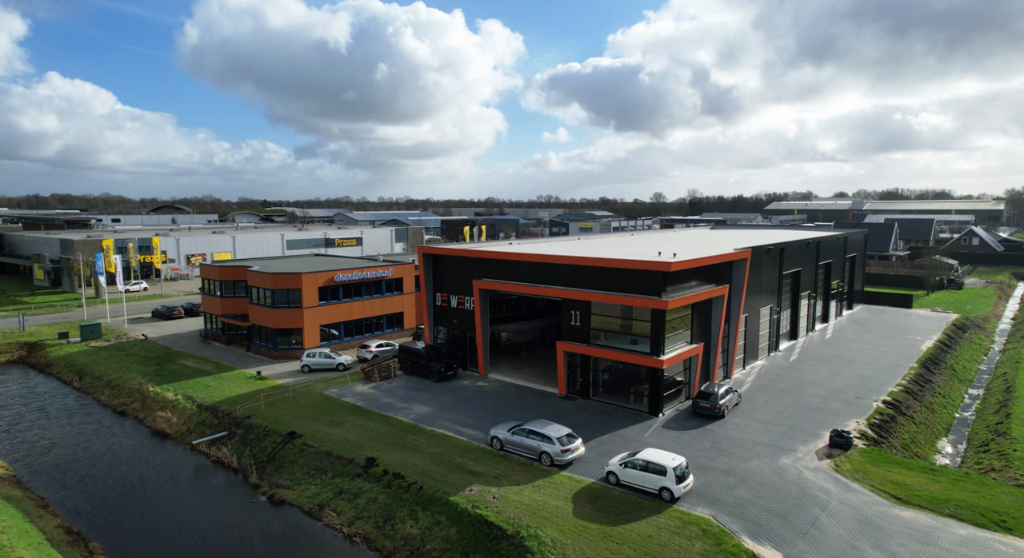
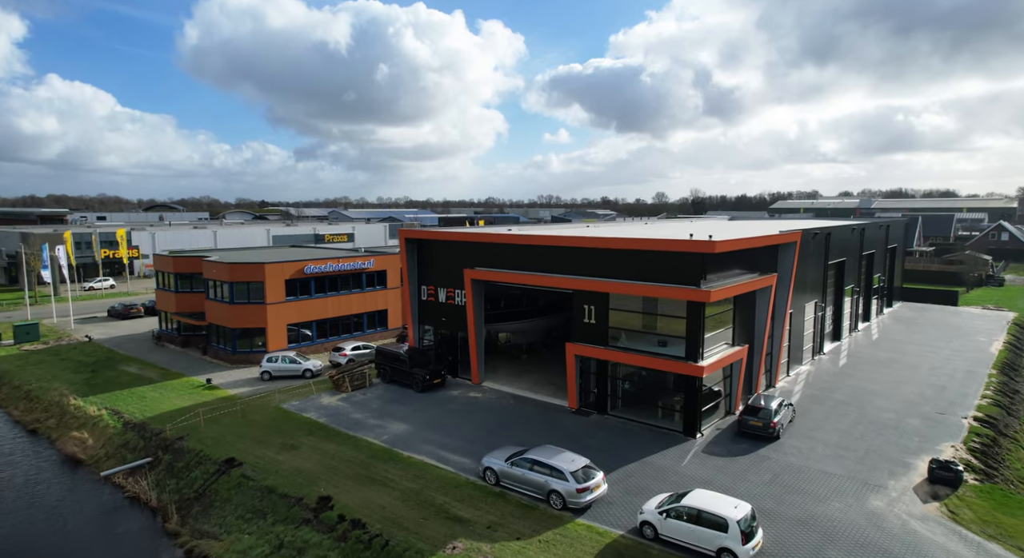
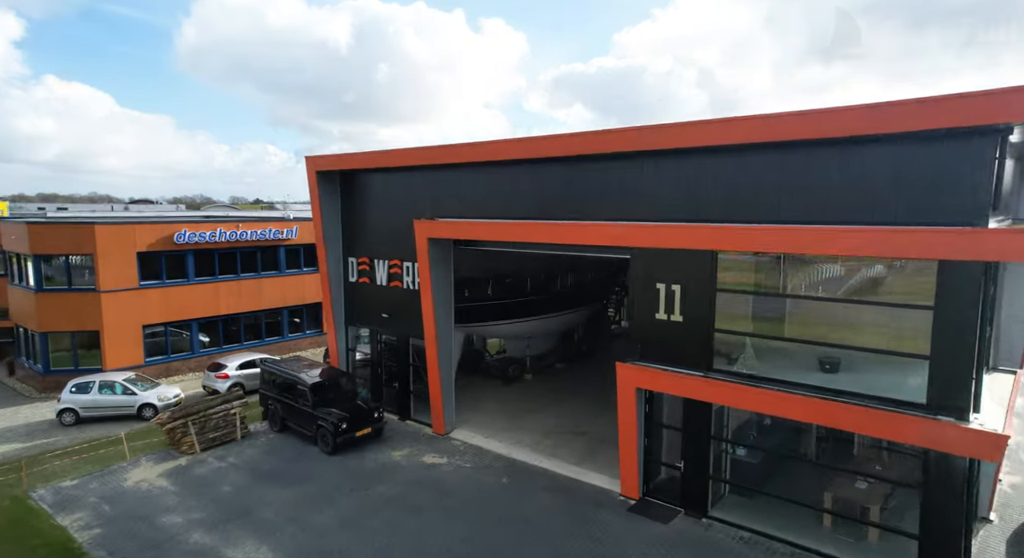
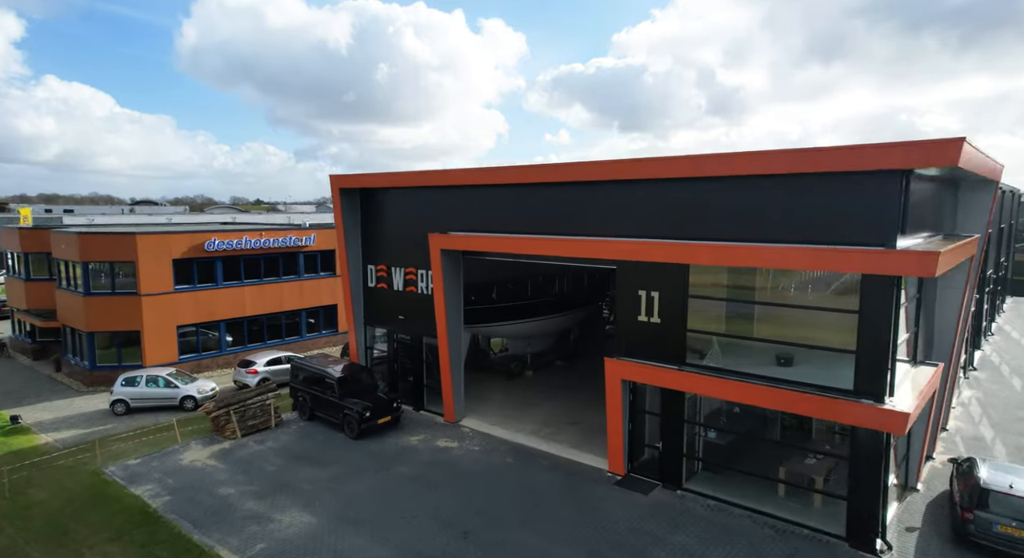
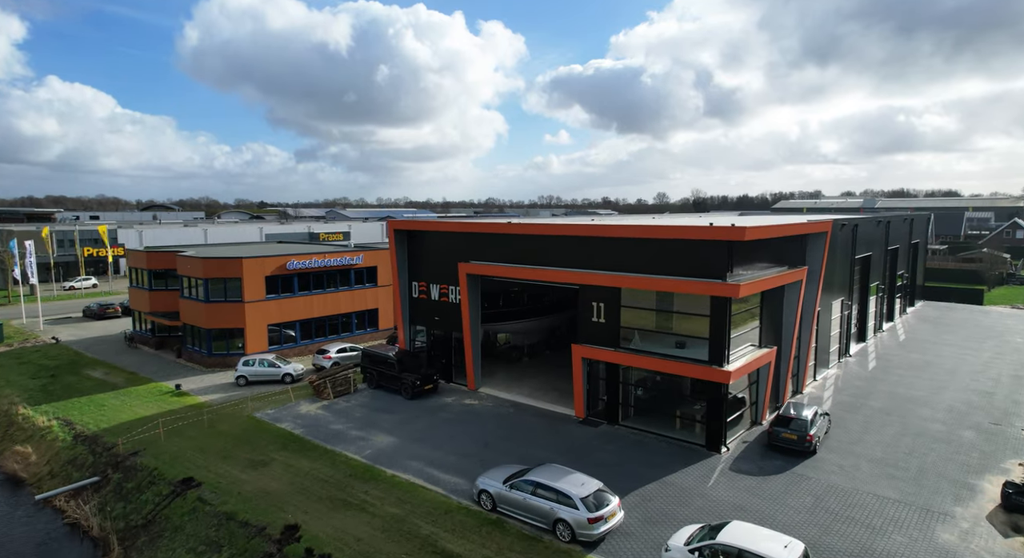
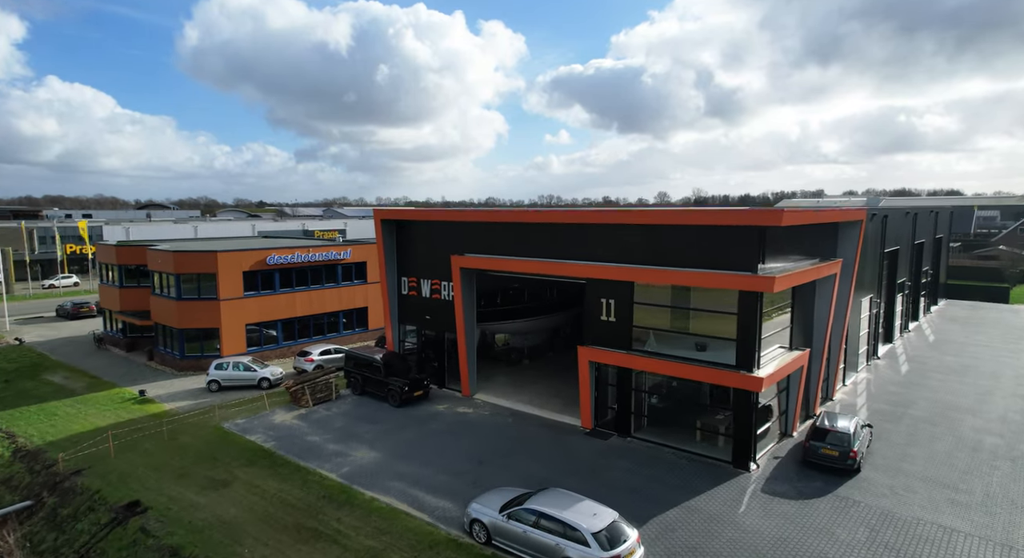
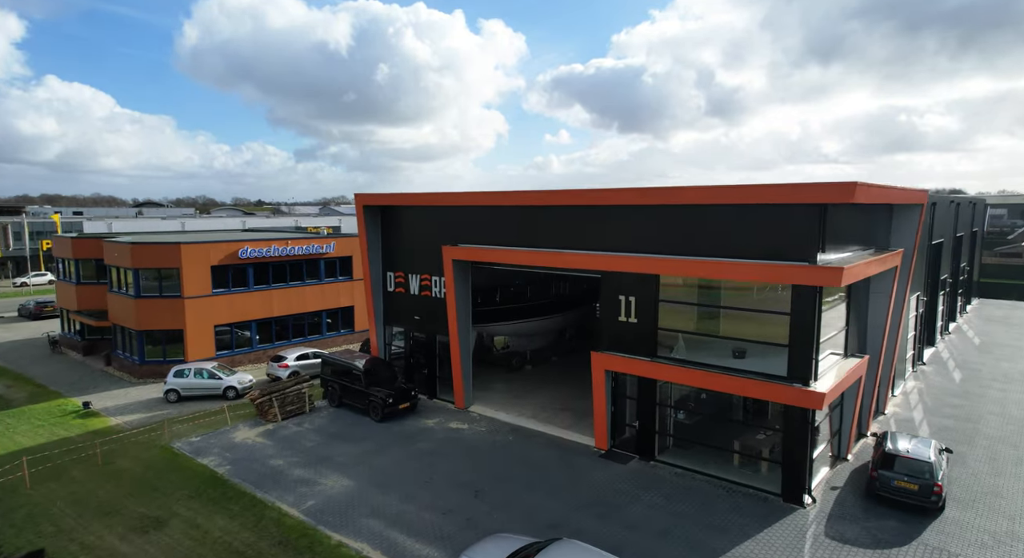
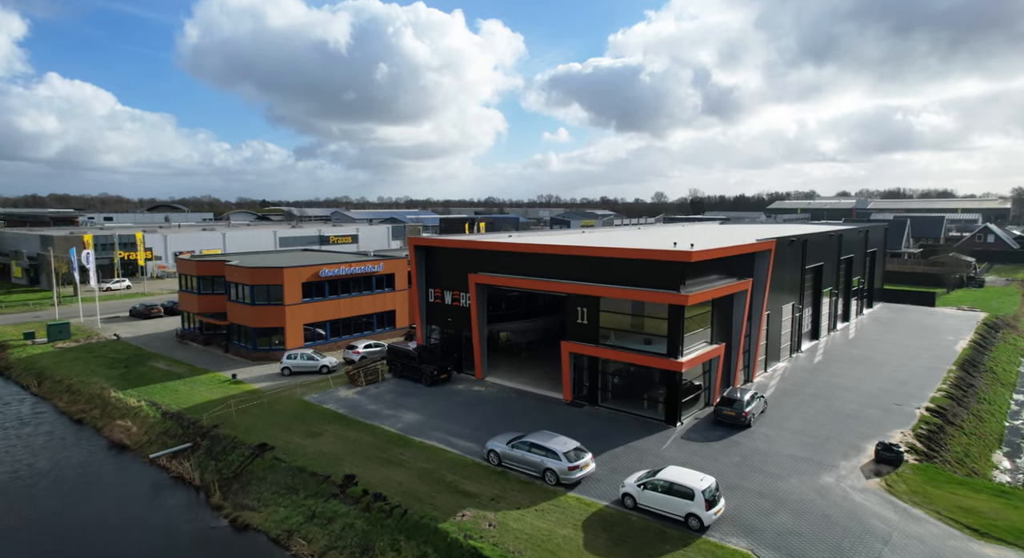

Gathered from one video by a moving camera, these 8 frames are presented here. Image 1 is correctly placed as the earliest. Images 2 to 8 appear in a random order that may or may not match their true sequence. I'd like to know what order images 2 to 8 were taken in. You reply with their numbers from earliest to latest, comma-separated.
8, 2, 5, 6, 7, 4, 3
